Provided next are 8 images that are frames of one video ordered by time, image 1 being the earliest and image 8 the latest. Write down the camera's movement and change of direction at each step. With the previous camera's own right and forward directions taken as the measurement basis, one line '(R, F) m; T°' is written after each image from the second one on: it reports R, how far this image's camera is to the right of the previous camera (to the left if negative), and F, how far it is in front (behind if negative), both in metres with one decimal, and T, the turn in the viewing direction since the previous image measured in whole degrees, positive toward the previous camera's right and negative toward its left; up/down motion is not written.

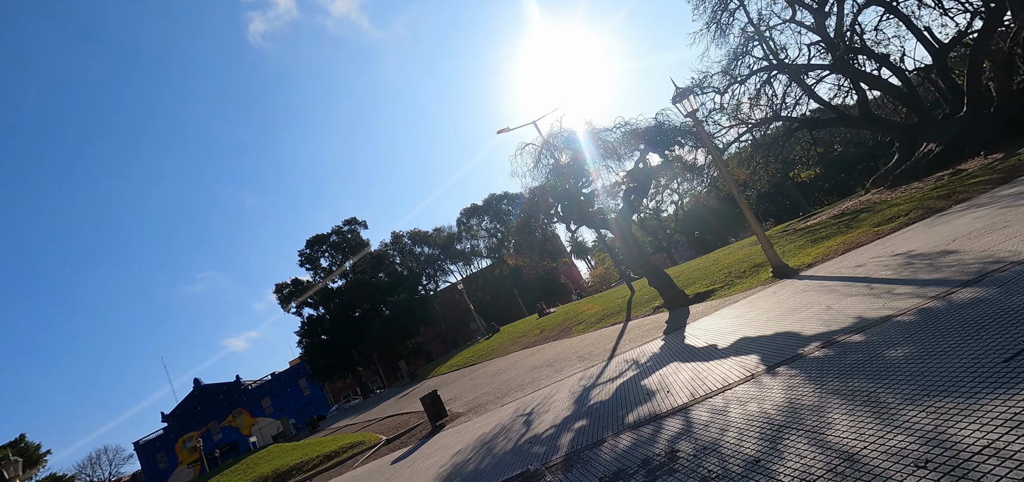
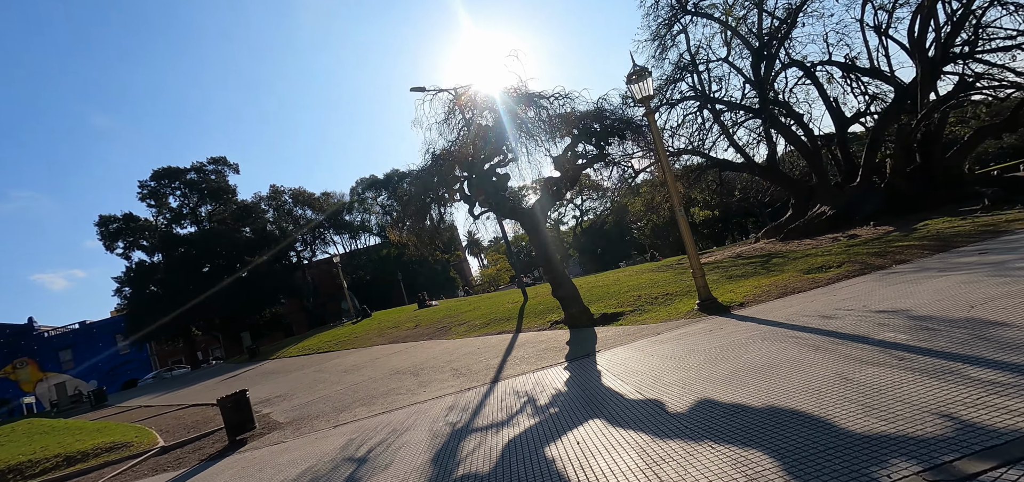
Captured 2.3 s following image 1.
(+0.3, +3.0) m; +13°
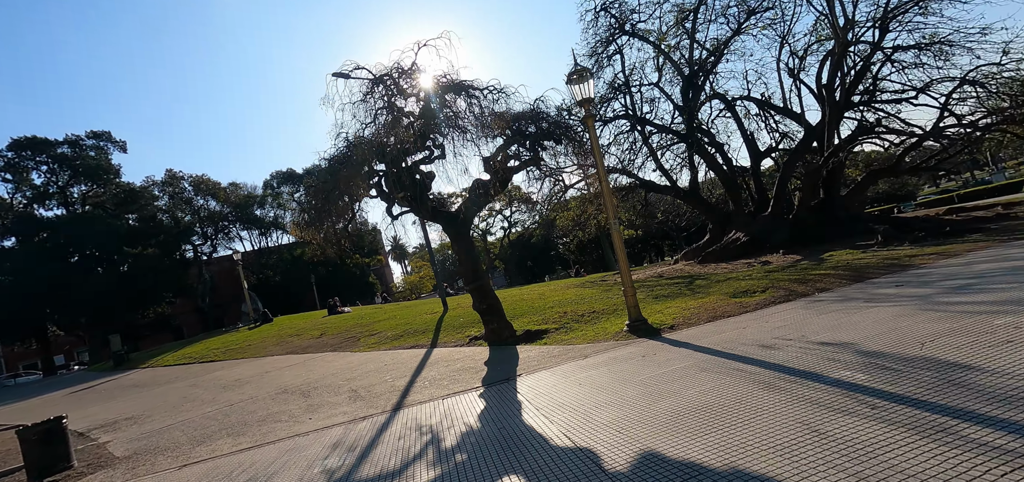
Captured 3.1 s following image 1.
(+0.2, +1.1) m; +9°
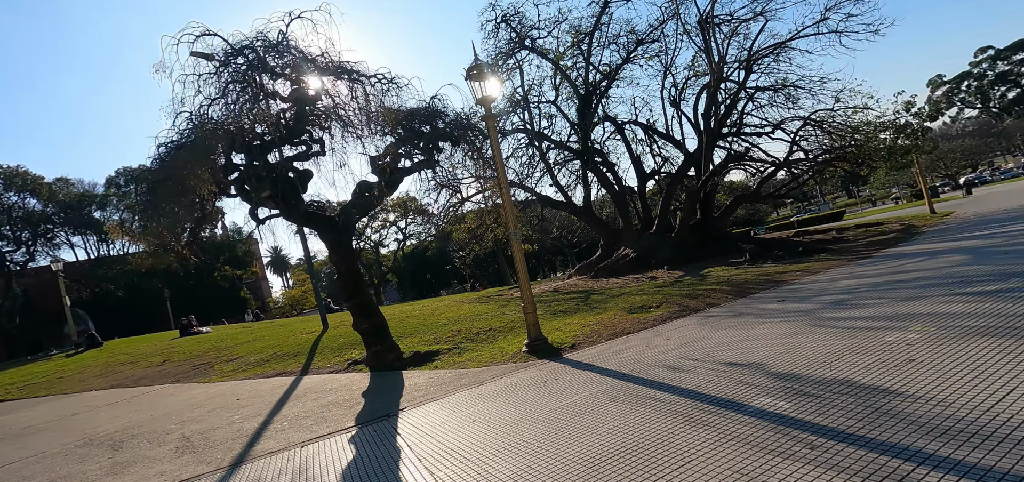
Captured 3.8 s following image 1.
(+0.1, +1.0) m; +13°
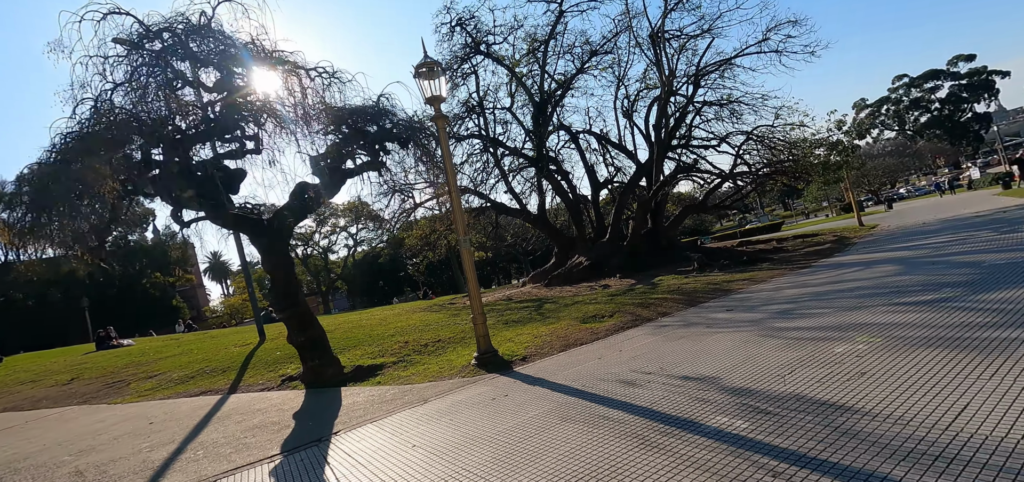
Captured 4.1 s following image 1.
(+0.1, +0.4) m; +5°
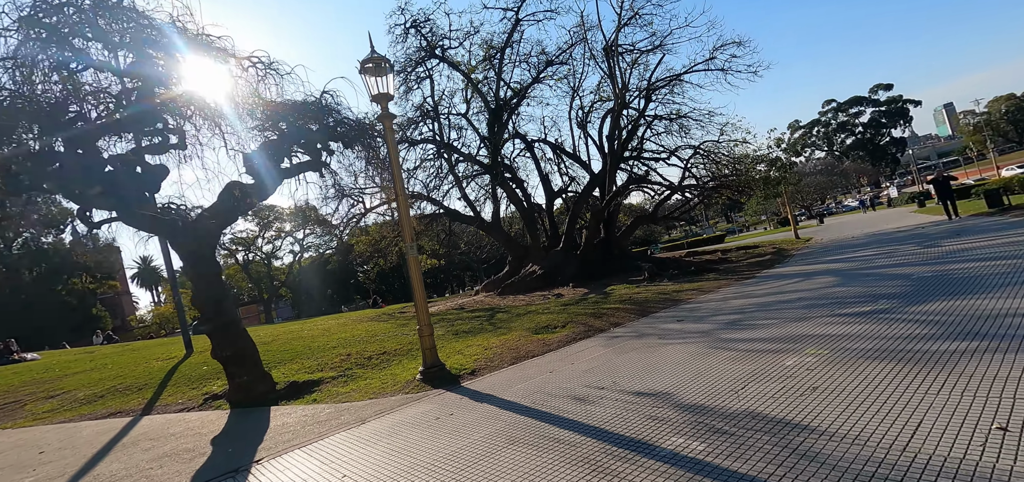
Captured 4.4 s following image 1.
(+0.1, +0.3) m; +6°
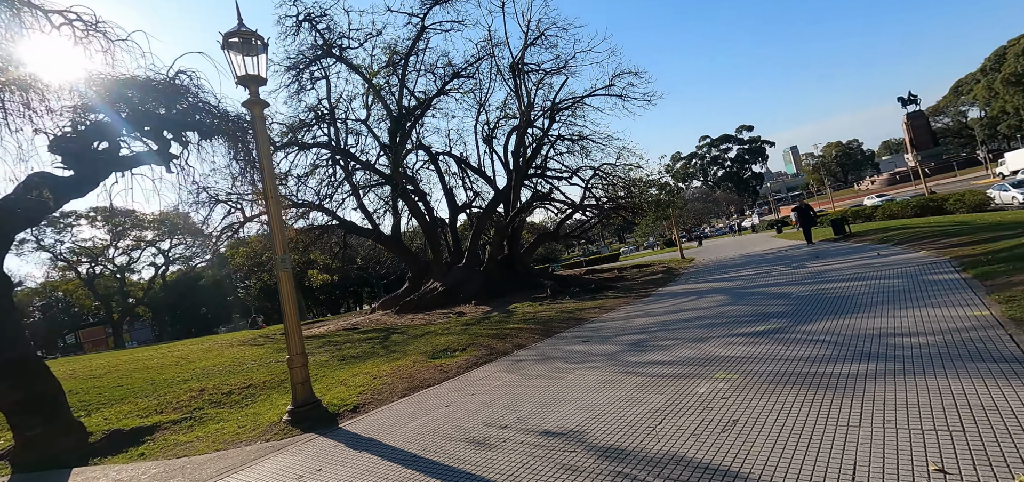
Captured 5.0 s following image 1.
(+0.1, +0.8) m; +12°
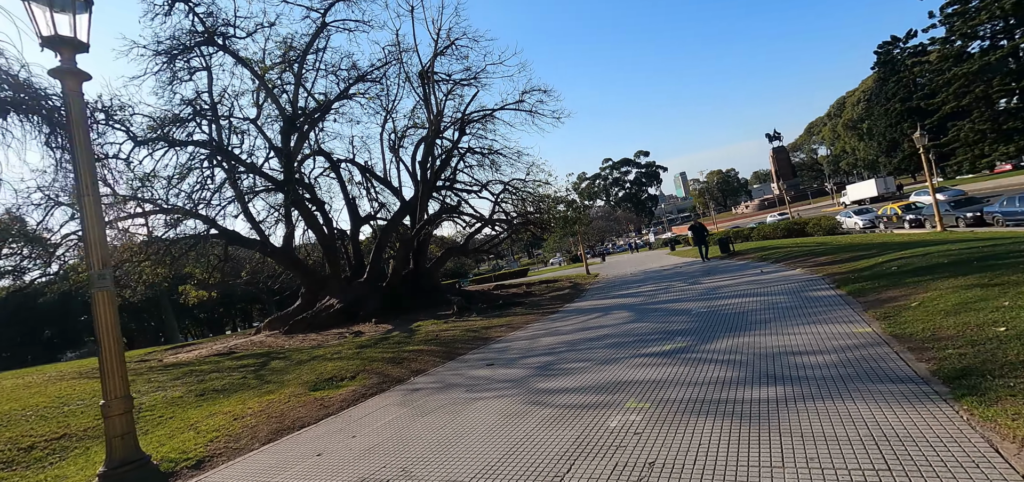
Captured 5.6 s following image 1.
(+0.2, +0.7) m; +11°
